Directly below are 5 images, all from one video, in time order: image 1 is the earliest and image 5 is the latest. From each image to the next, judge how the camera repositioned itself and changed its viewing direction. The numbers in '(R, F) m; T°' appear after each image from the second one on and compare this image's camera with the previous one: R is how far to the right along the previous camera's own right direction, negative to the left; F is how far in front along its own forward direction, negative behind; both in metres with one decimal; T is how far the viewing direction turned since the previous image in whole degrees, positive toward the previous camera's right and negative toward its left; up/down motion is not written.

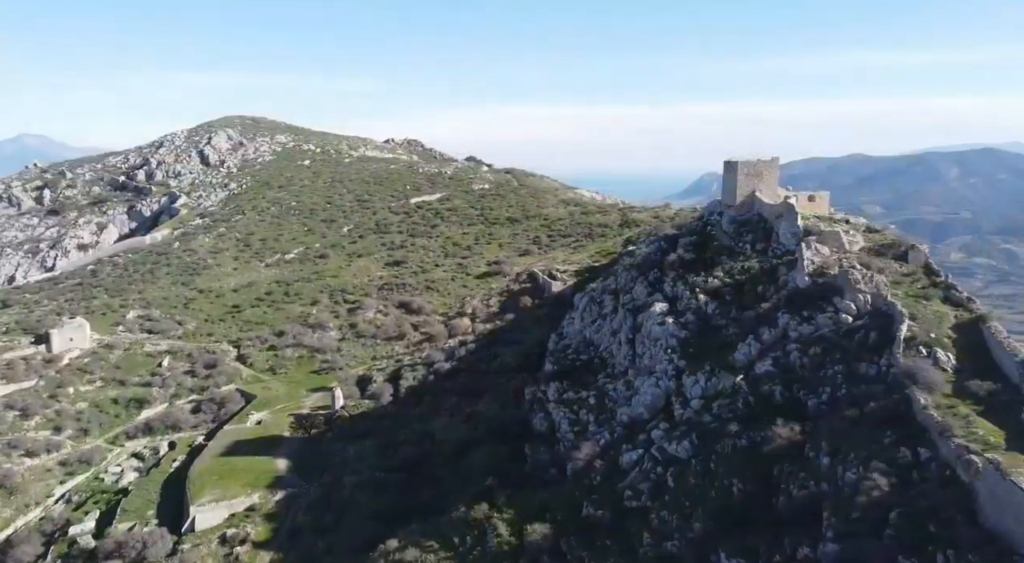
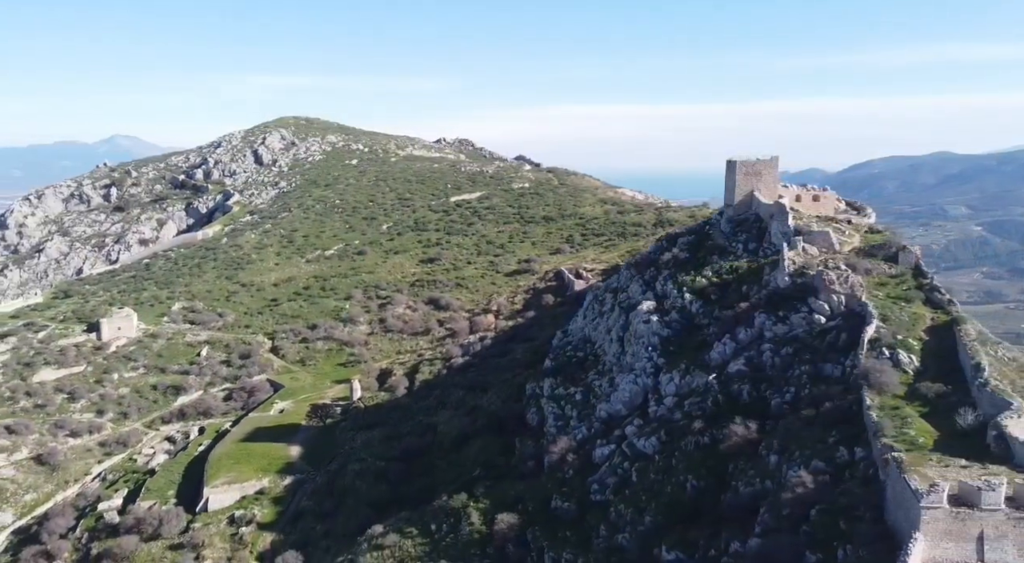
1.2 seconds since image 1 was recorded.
(+2.9, -0.6) m; -5°
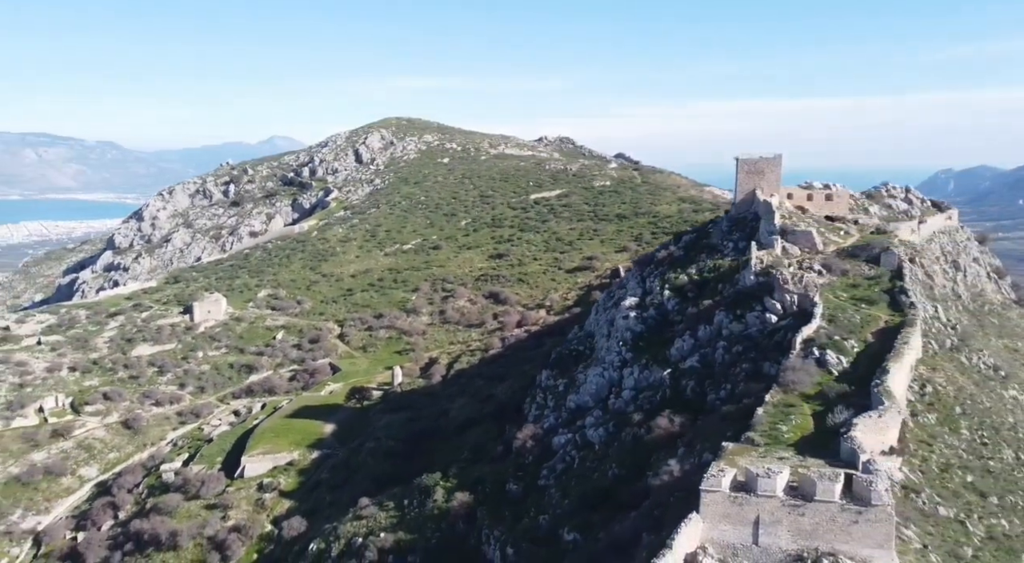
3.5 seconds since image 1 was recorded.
(+5.6, -0.9) m; -10°
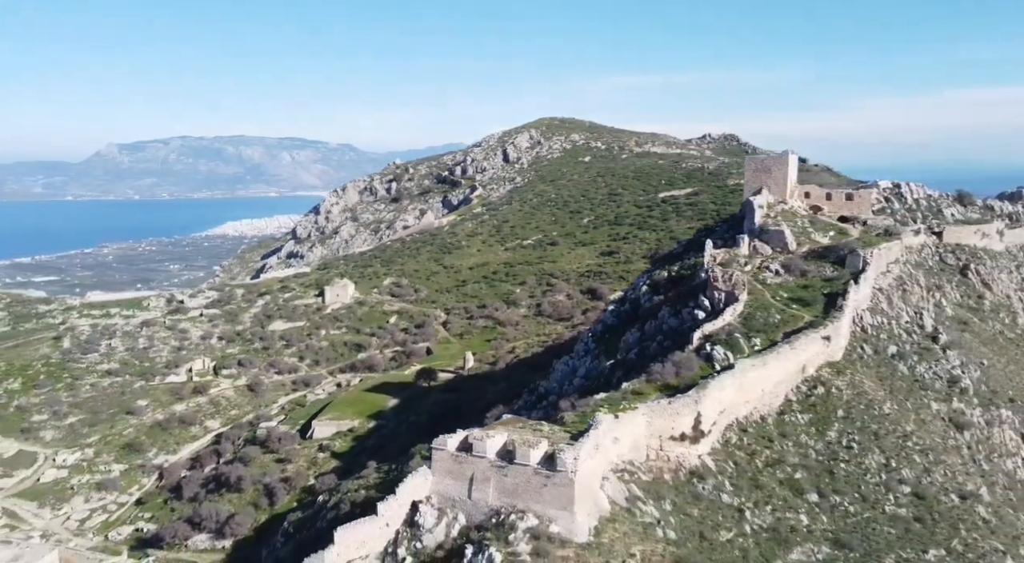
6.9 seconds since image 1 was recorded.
(+8.5, -1.0) m; -15°
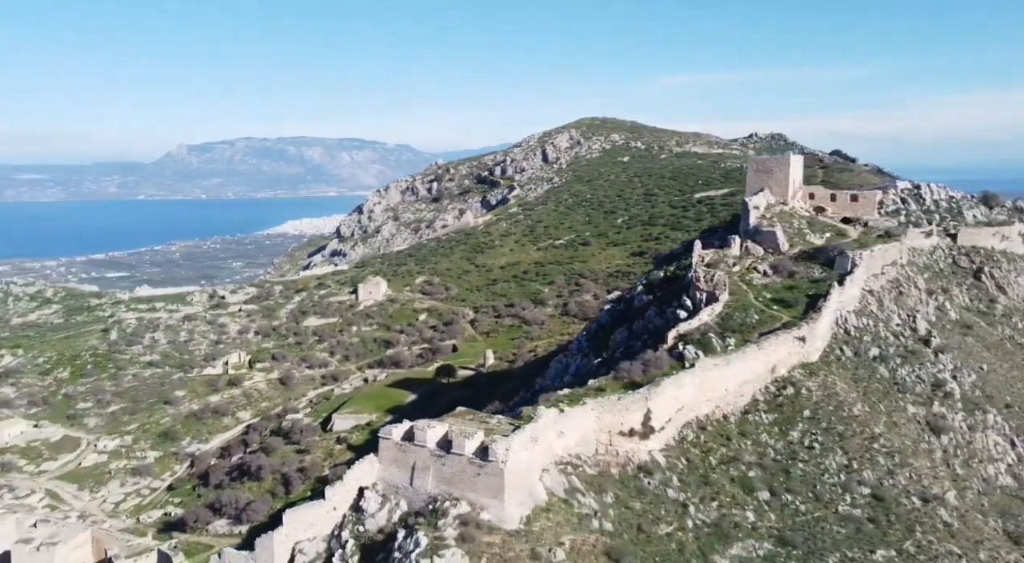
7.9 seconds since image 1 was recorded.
(+2.2, -0.5) m; -4°
